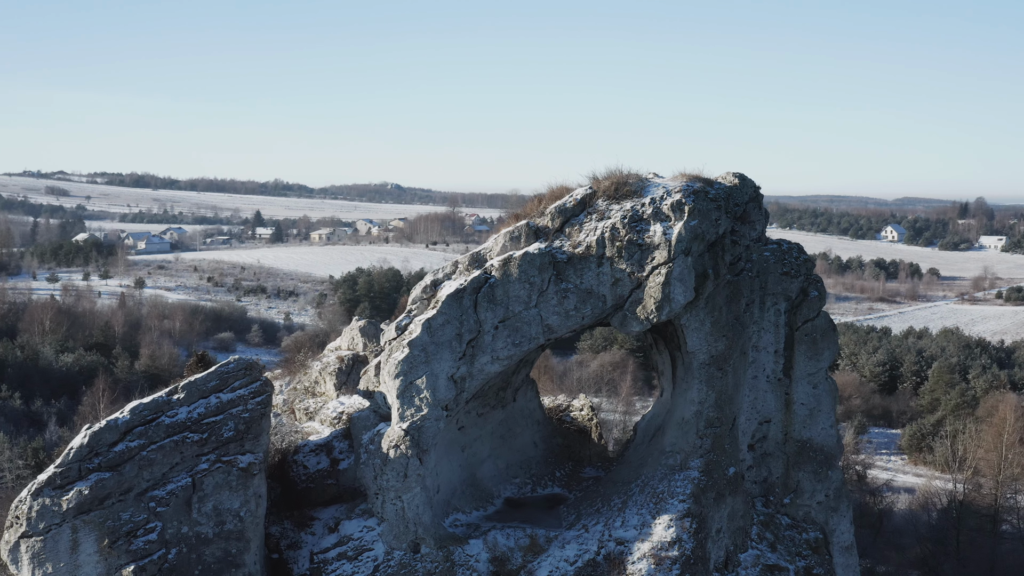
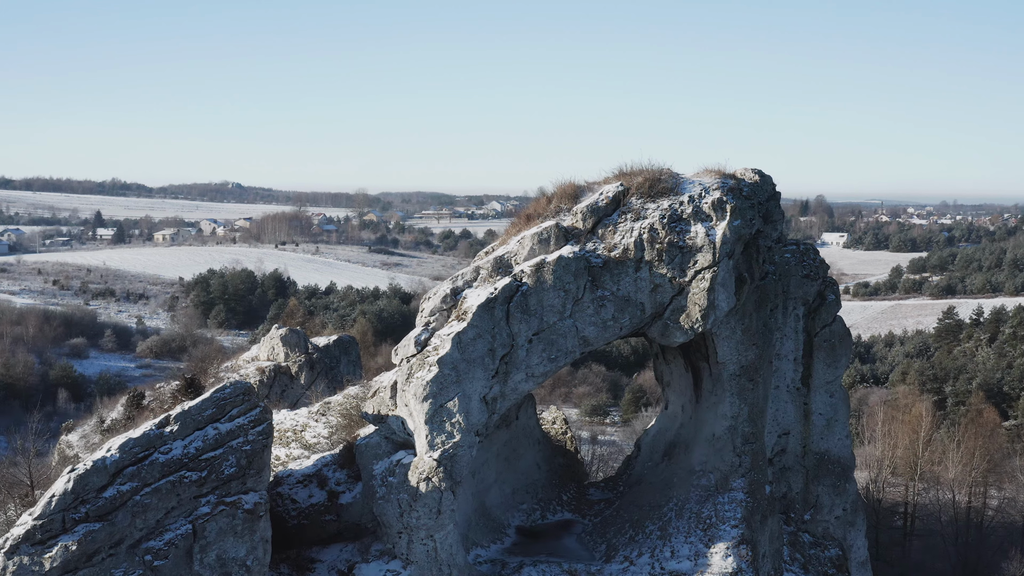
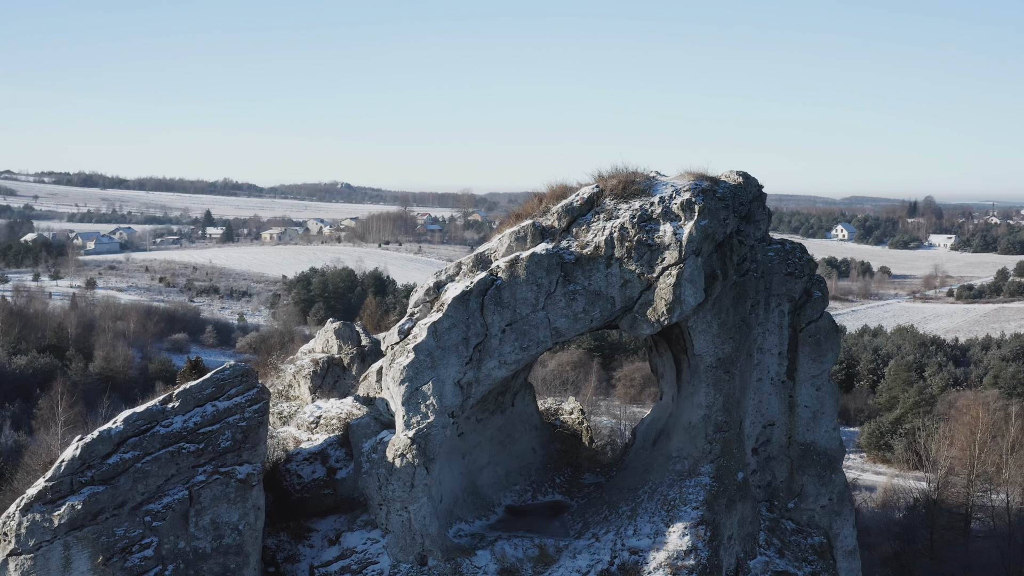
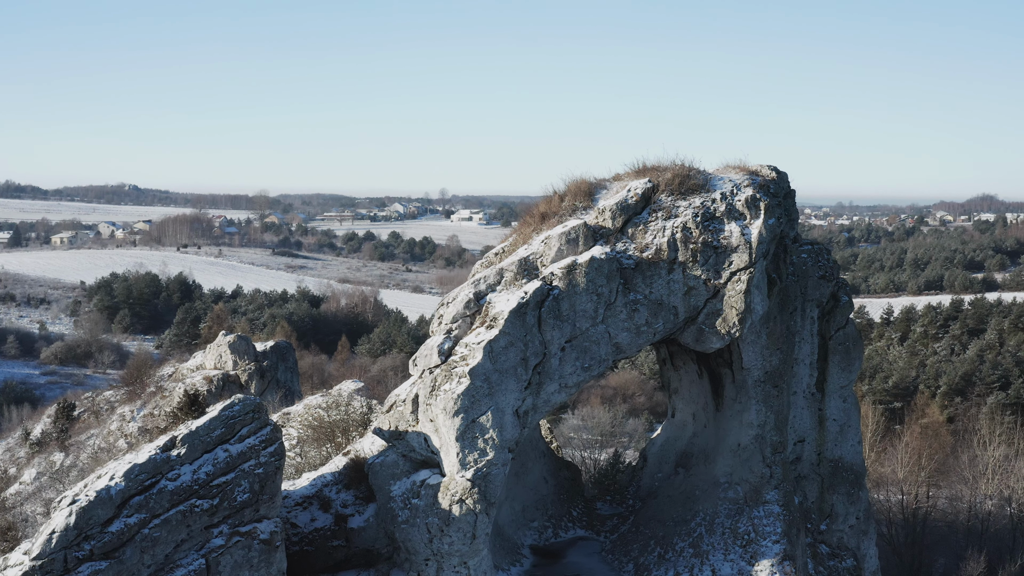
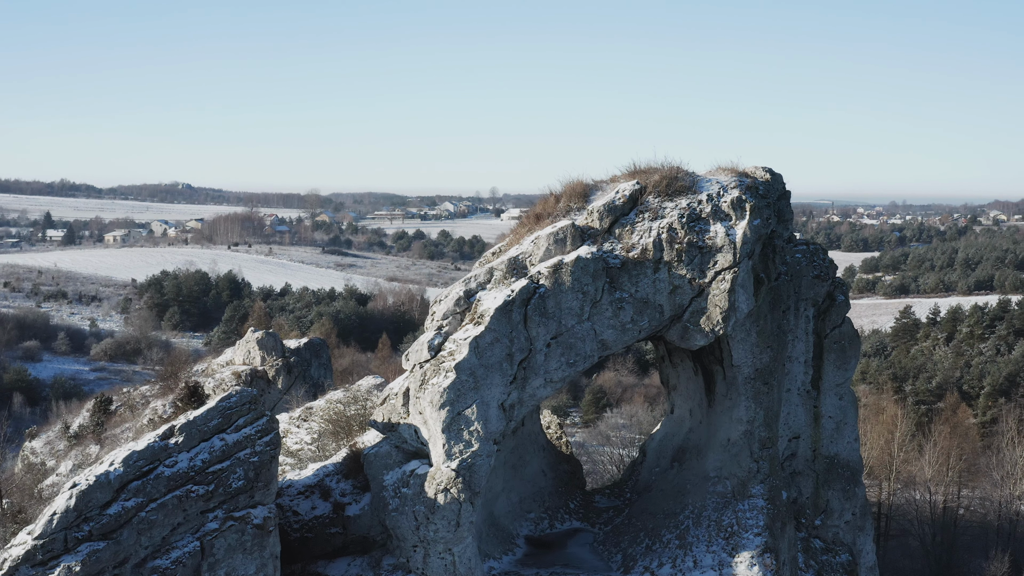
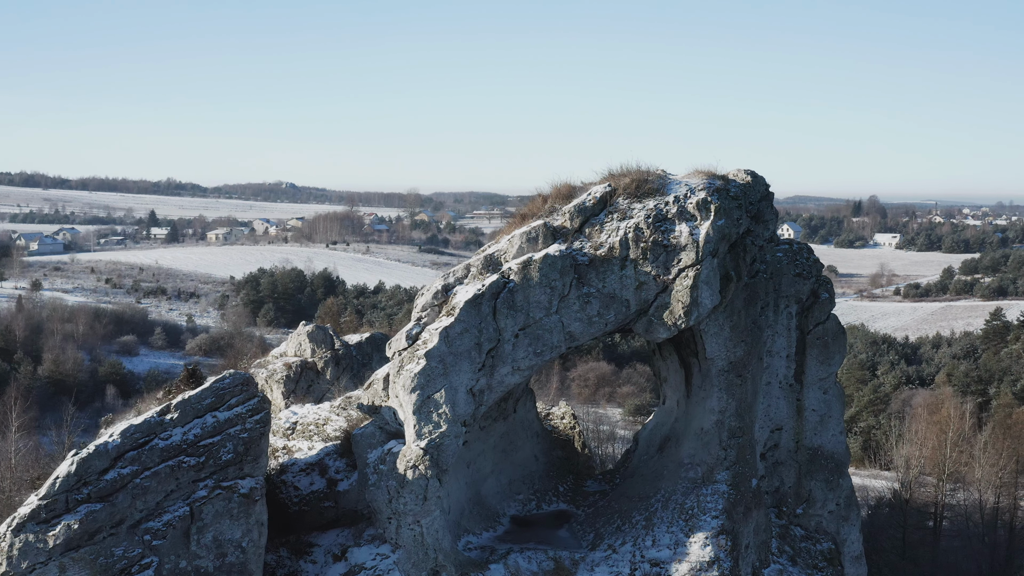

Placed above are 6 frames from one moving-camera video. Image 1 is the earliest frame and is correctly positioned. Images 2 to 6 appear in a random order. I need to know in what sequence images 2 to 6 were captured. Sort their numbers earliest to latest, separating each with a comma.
3, 6, 2, 5, 4
